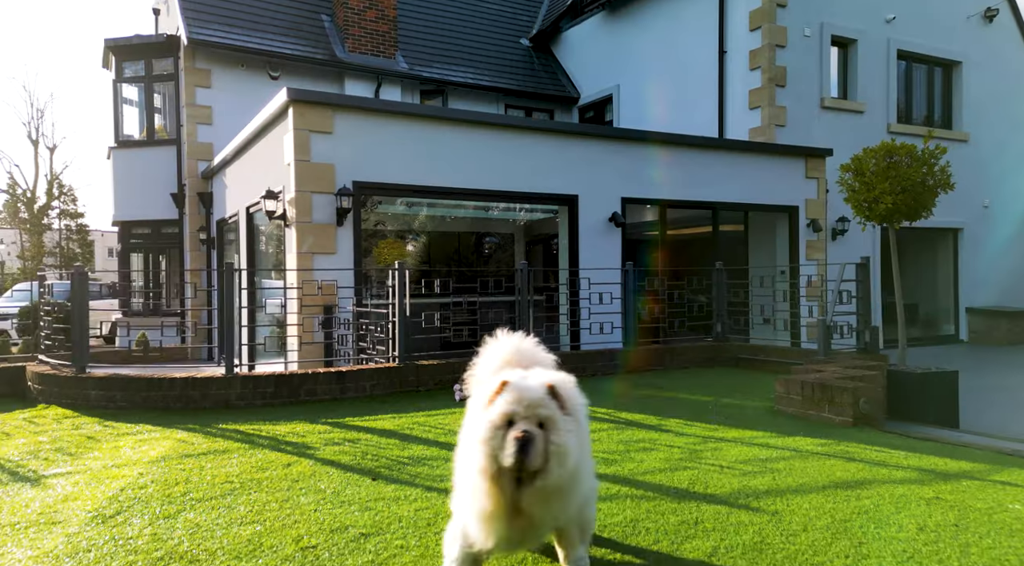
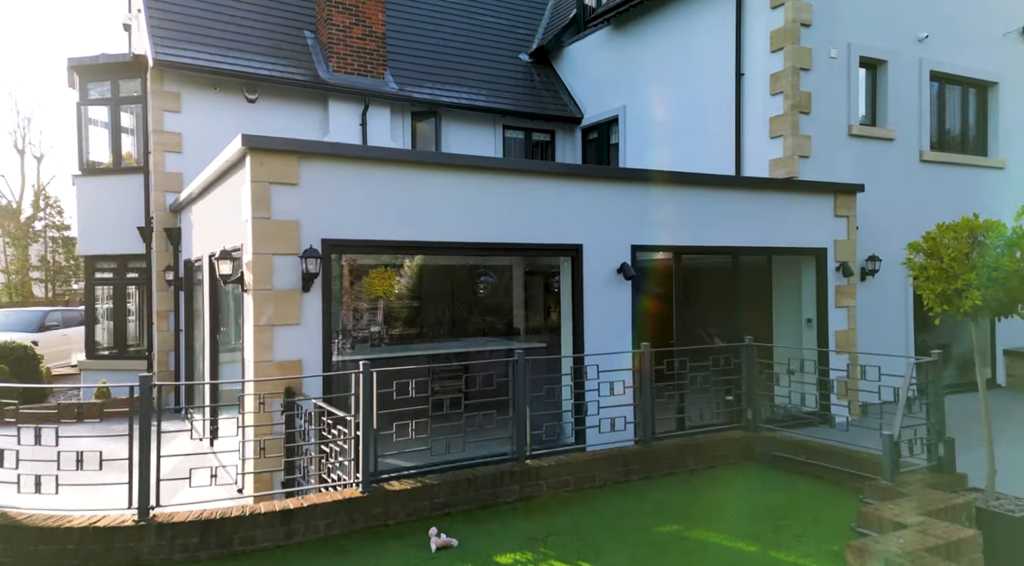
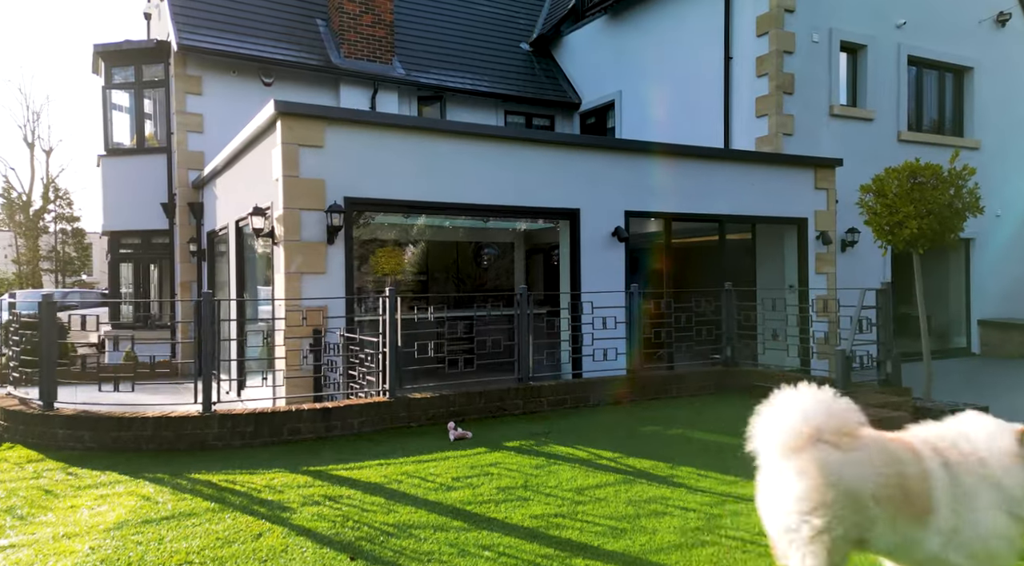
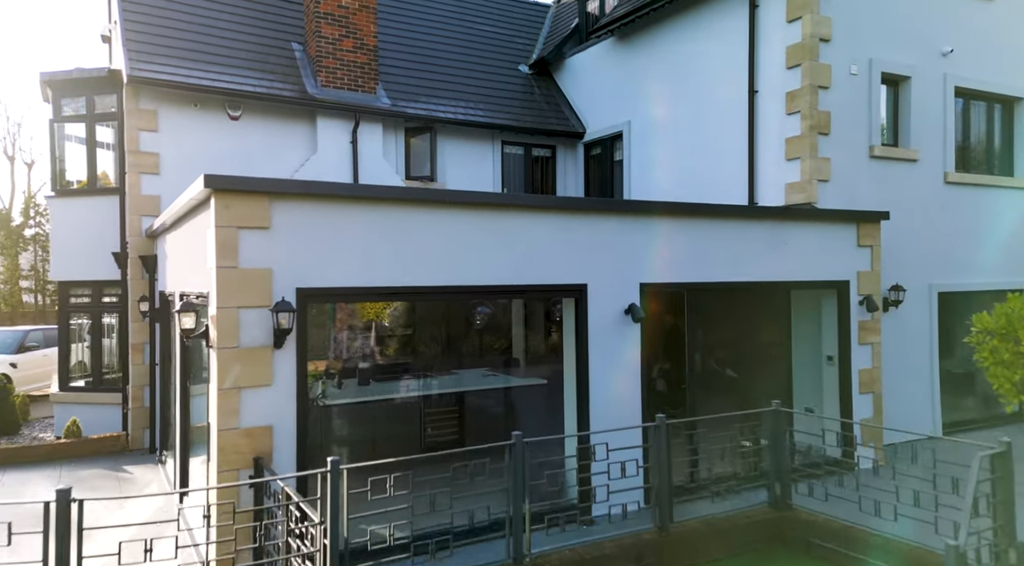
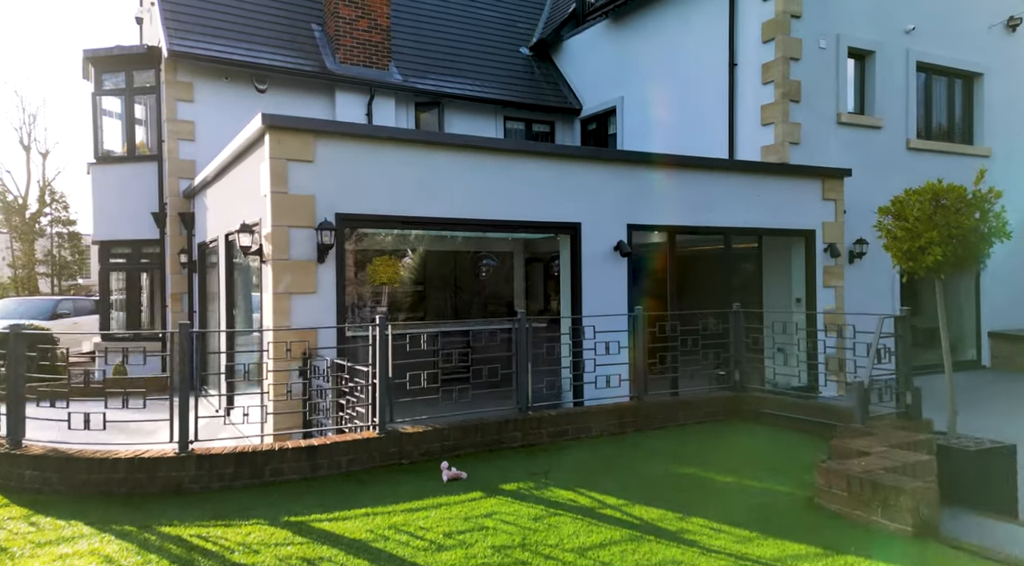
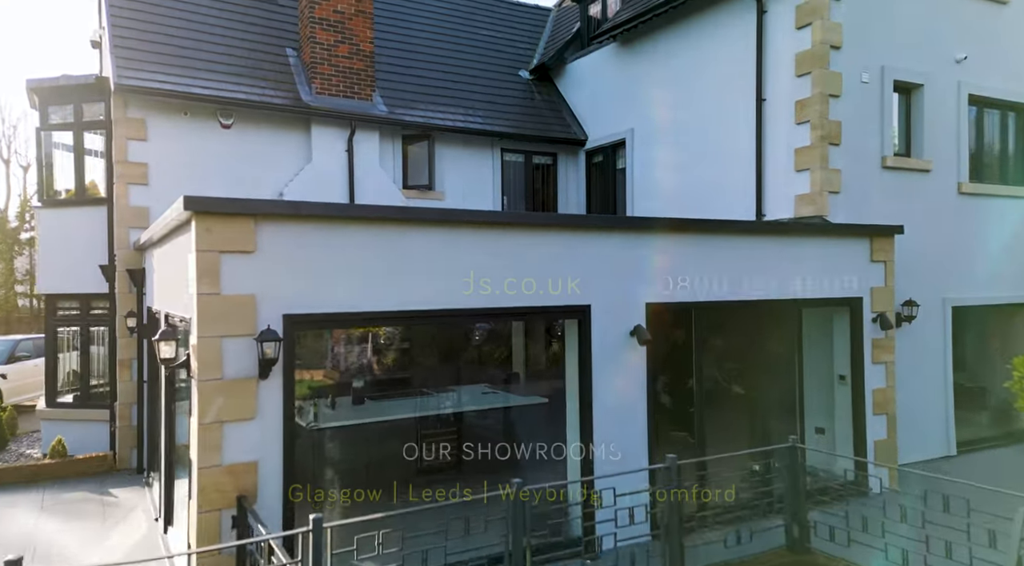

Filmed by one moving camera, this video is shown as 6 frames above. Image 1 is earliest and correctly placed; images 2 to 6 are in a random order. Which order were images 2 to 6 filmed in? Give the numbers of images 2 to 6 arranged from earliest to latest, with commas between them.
3, 5, 2, 4, 6
